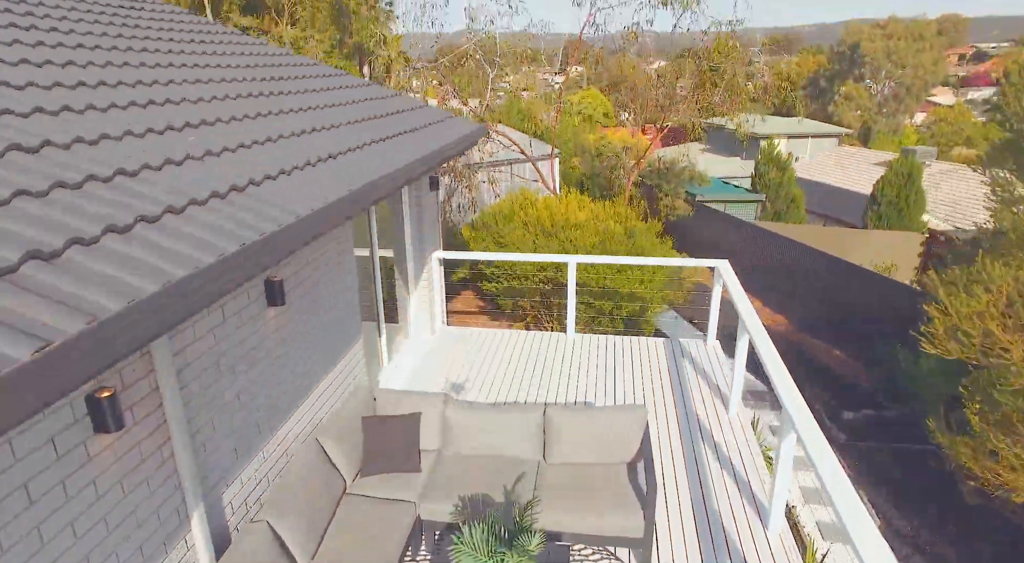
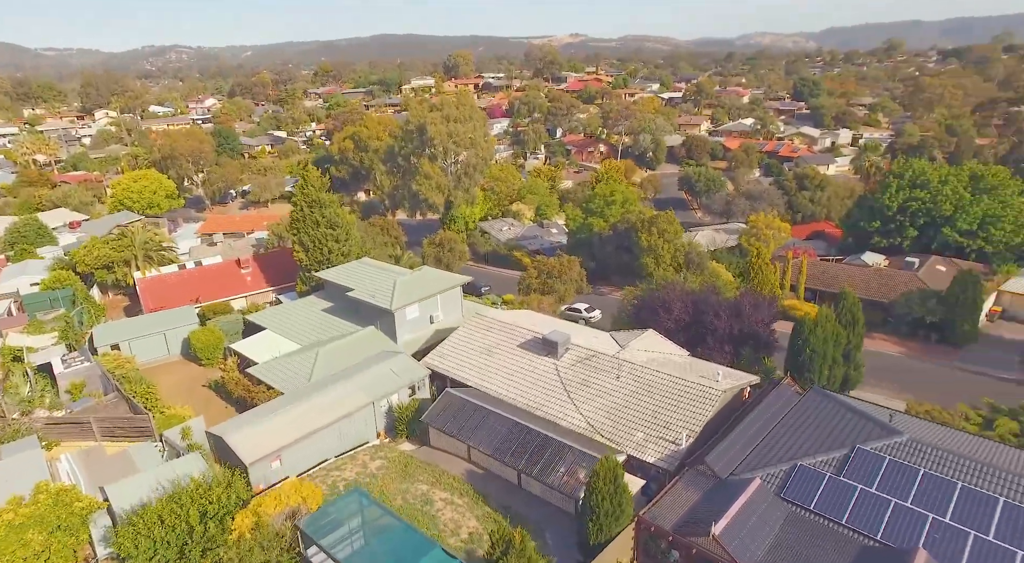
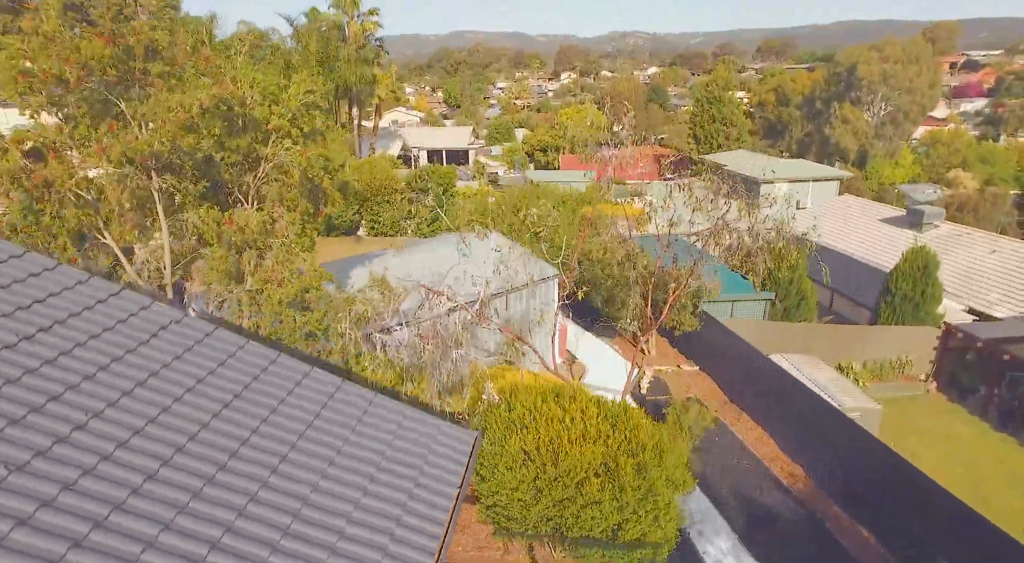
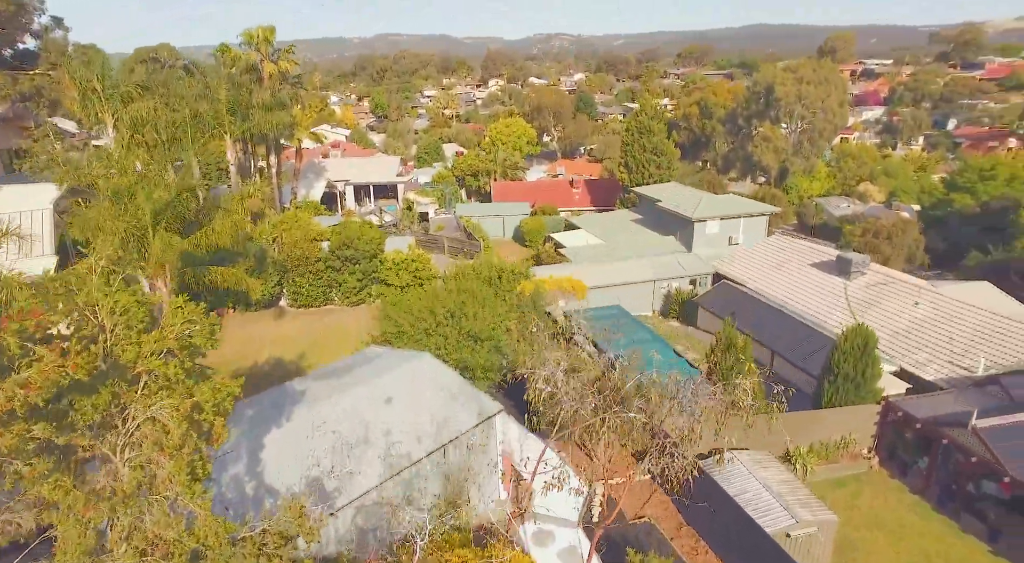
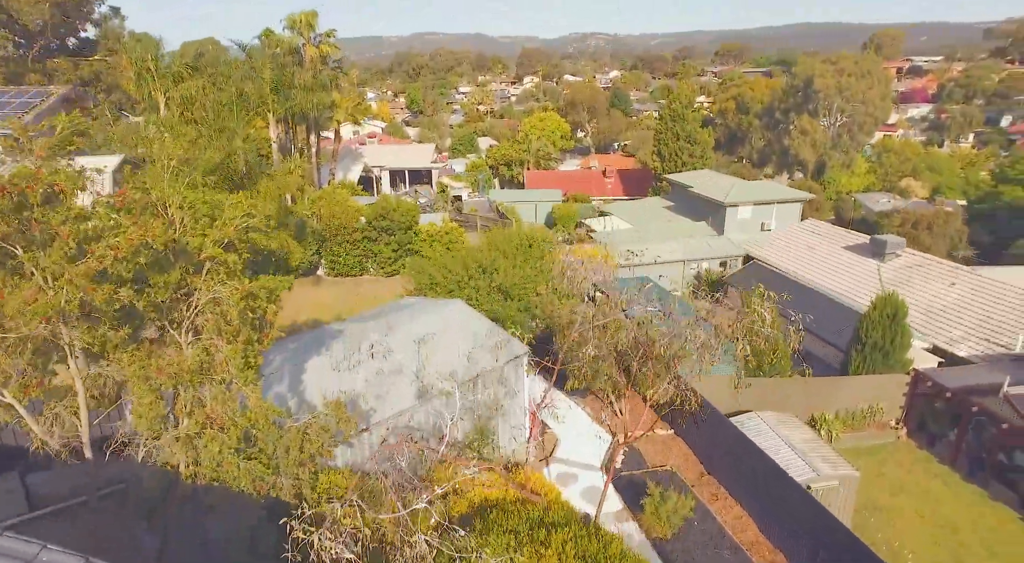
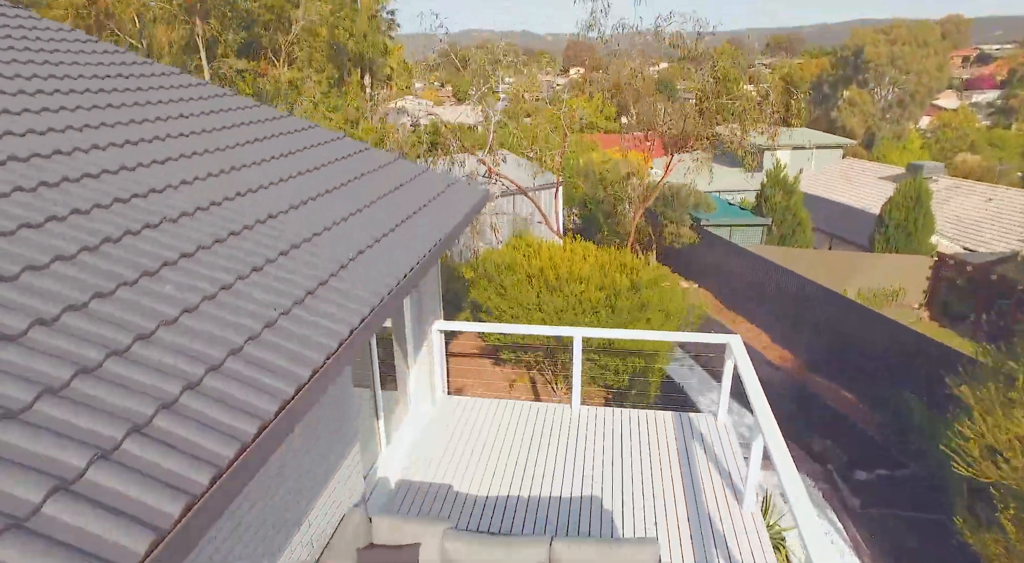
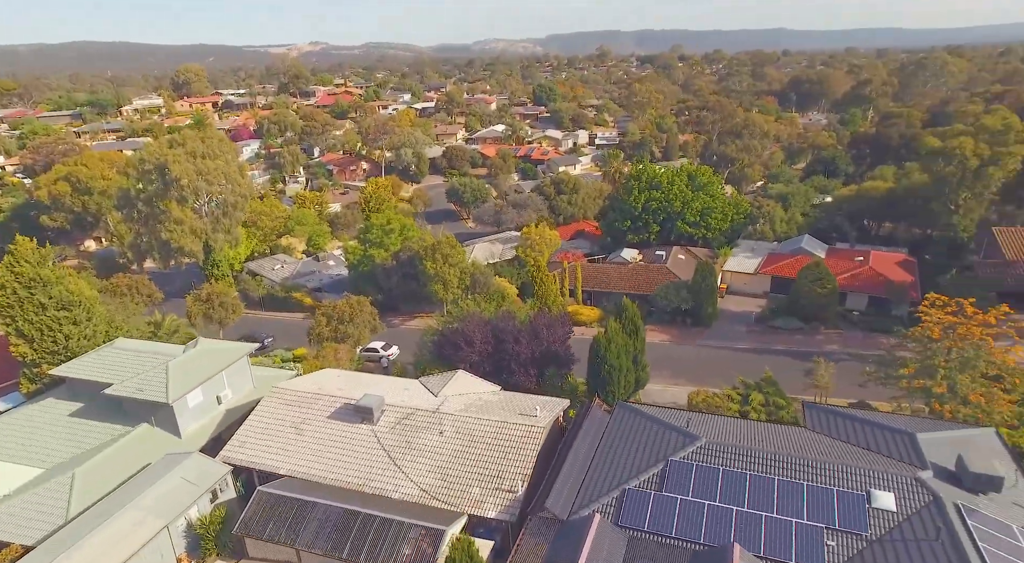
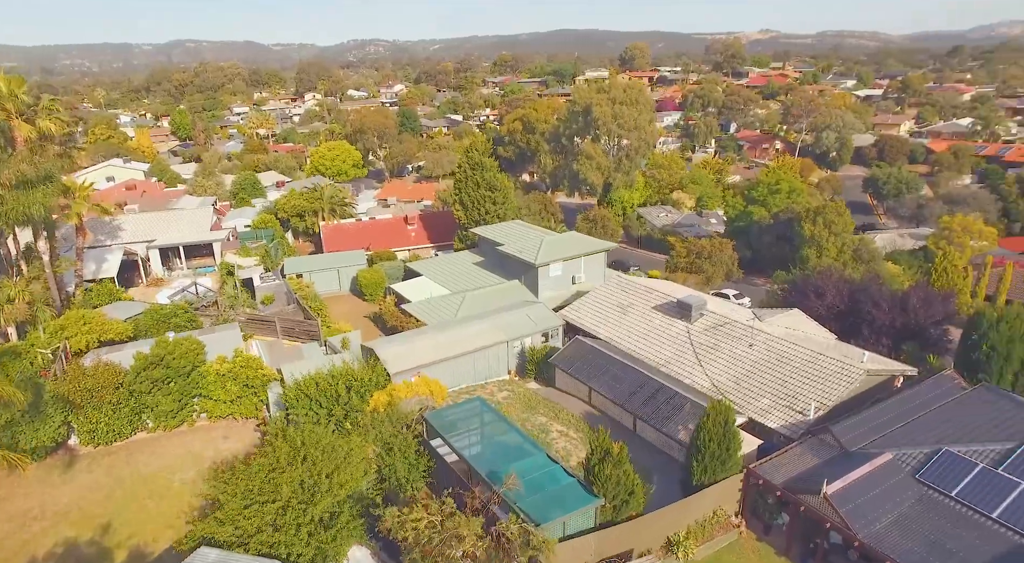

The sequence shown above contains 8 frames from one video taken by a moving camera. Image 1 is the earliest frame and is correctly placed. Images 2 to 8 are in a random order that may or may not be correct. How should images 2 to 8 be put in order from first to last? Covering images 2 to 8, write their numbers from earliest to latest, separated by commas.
6, 3, 5, 4, 8, 2, 7
